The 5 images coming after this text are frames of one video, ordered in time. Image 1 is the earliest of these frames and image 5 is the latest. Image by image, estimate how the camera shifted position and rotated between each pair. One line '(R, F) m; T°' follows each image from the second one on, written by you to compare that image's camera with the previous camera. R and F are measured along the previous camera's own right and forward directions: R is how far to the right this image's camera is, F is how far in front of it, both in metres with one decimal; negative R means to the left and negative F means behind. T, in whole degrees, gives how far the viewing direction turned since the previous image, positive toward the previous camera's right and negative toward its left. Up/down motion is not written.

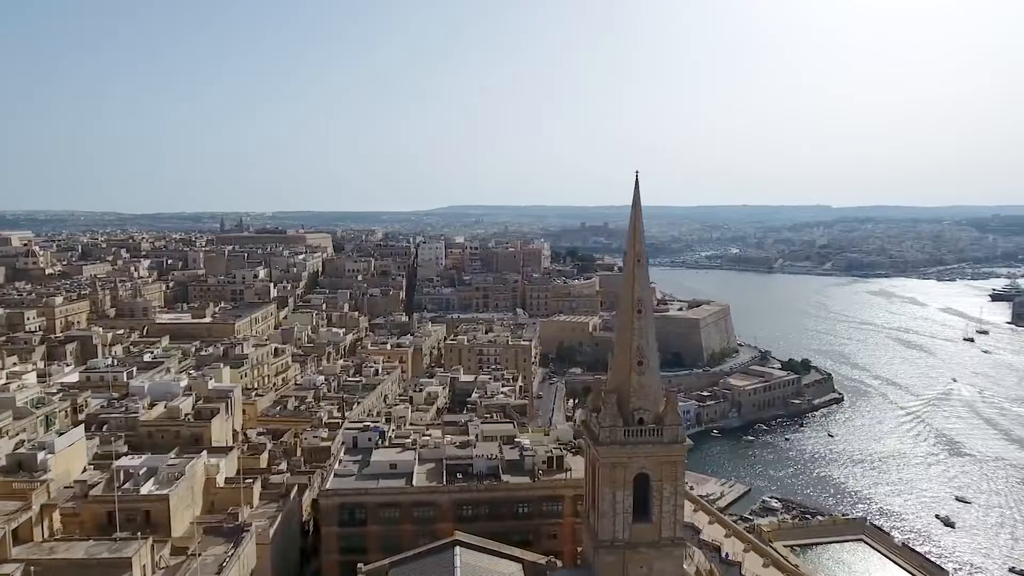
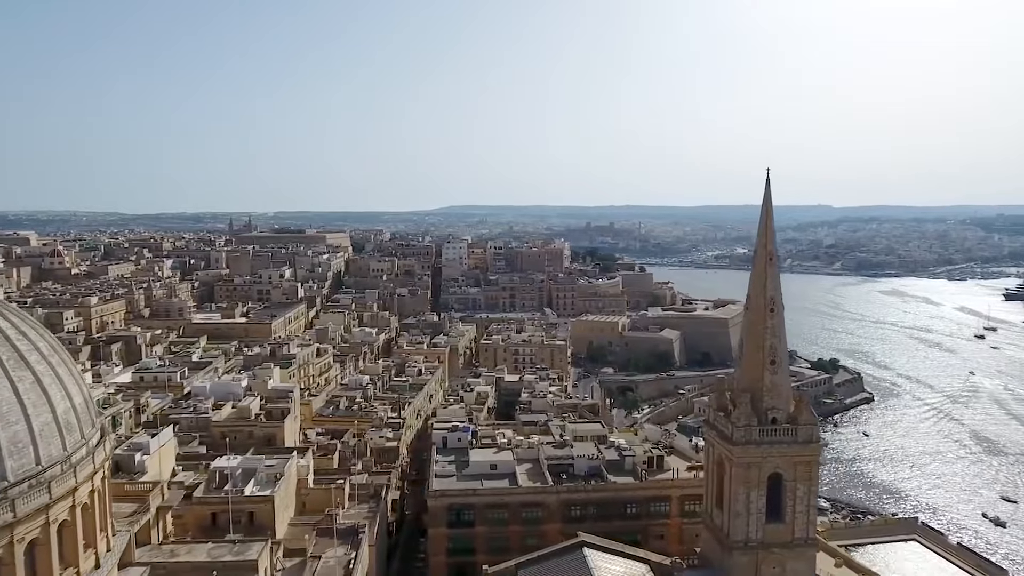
(-2.5, +0.2) m; 0°
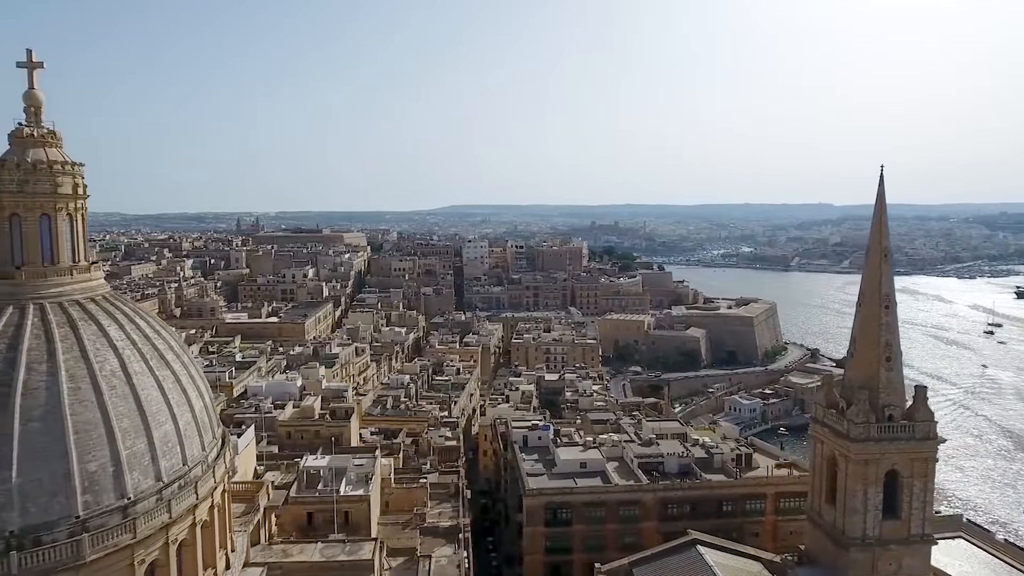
(-2.2, +0.1) m; 0°
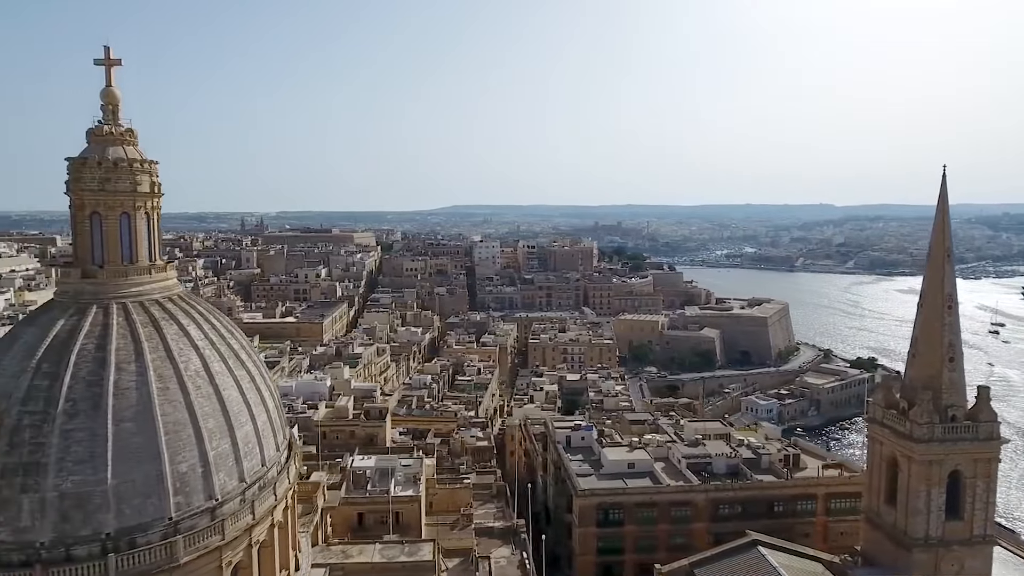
(-1.2, +0.1) m; 0°
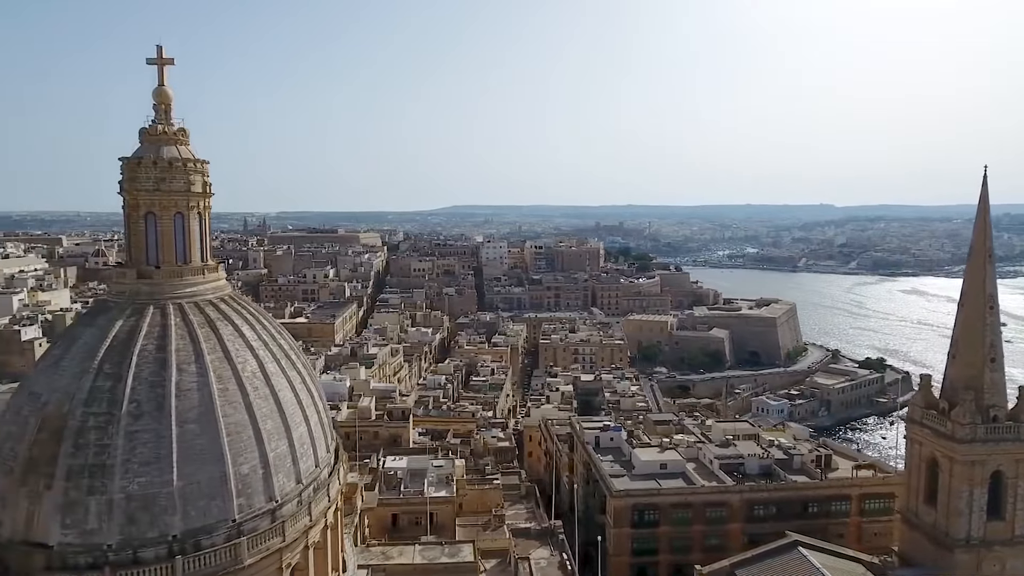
(-0.8, 0.0) m; 0°
